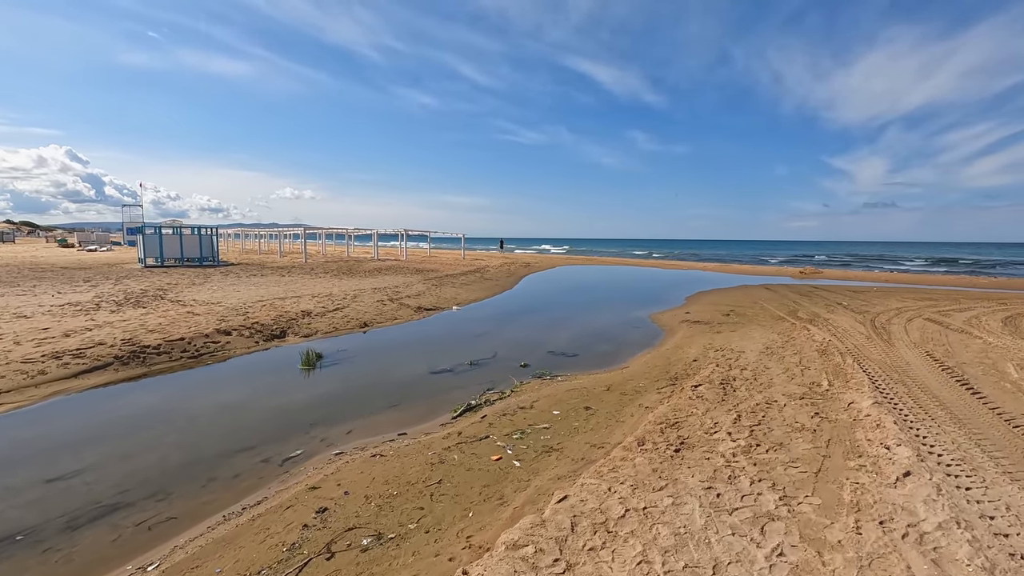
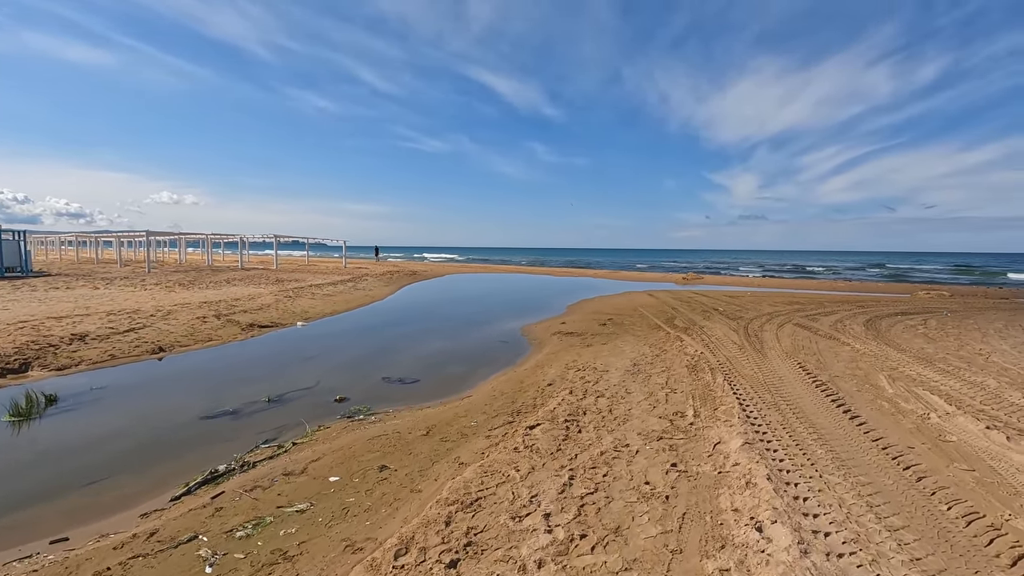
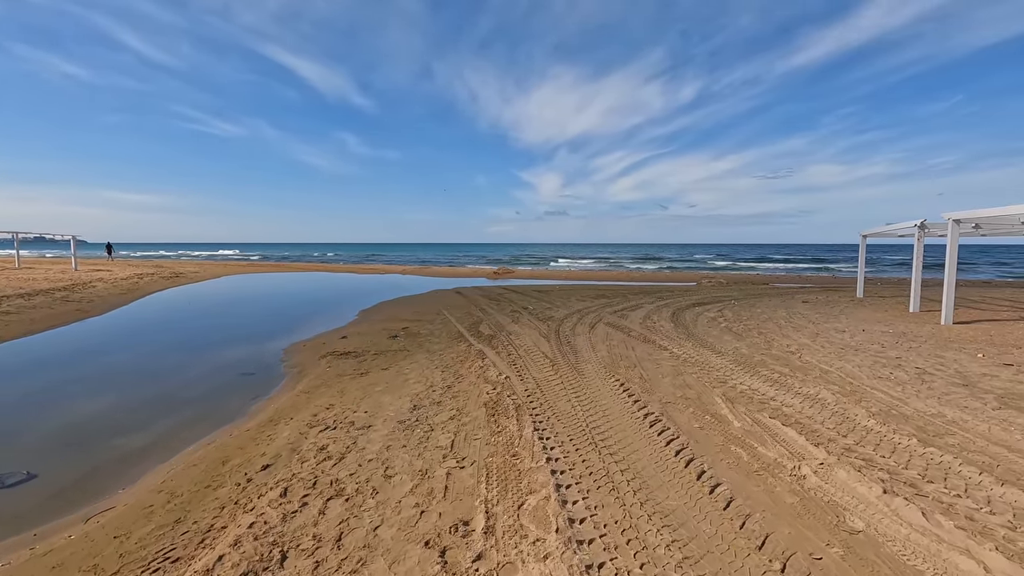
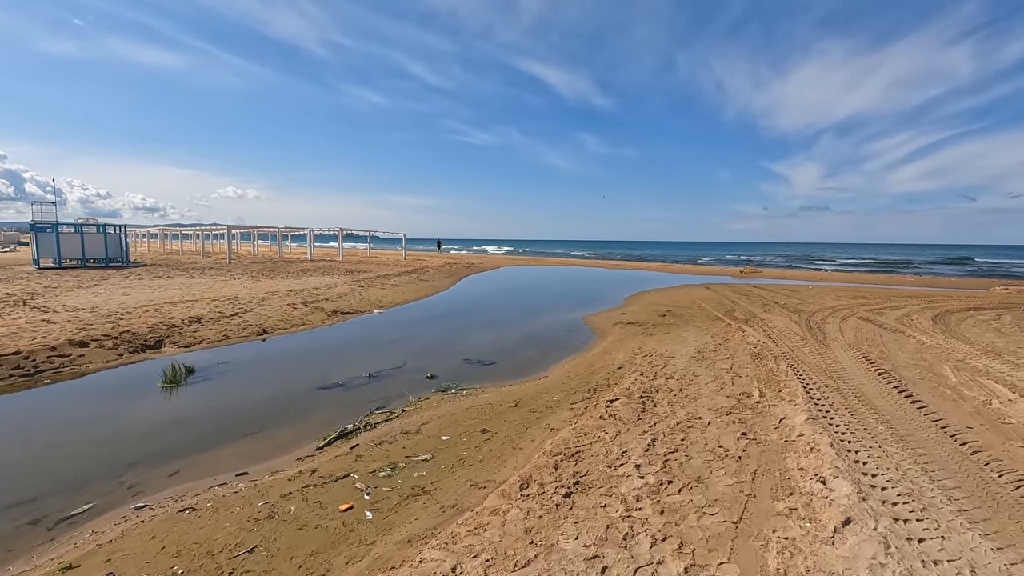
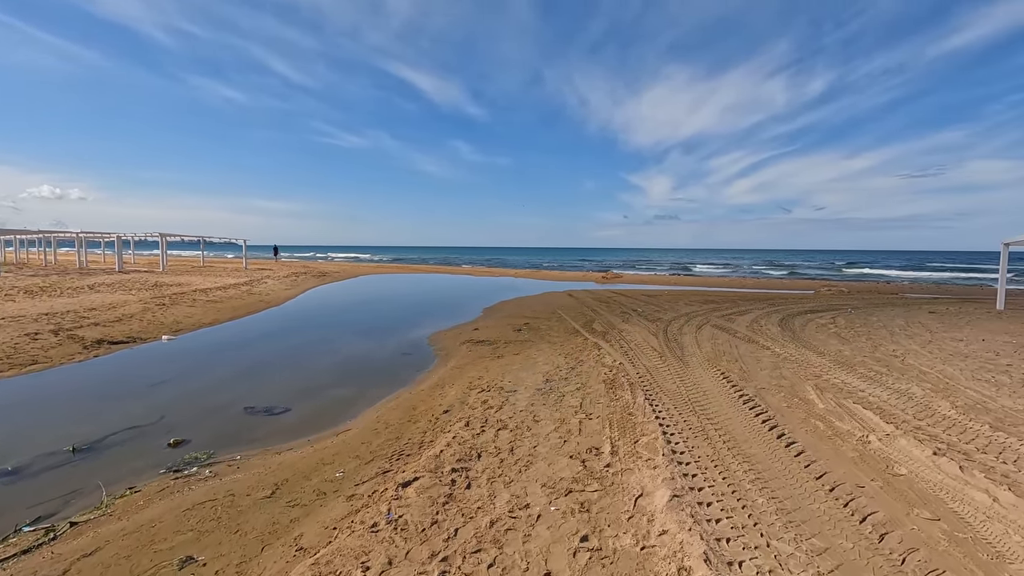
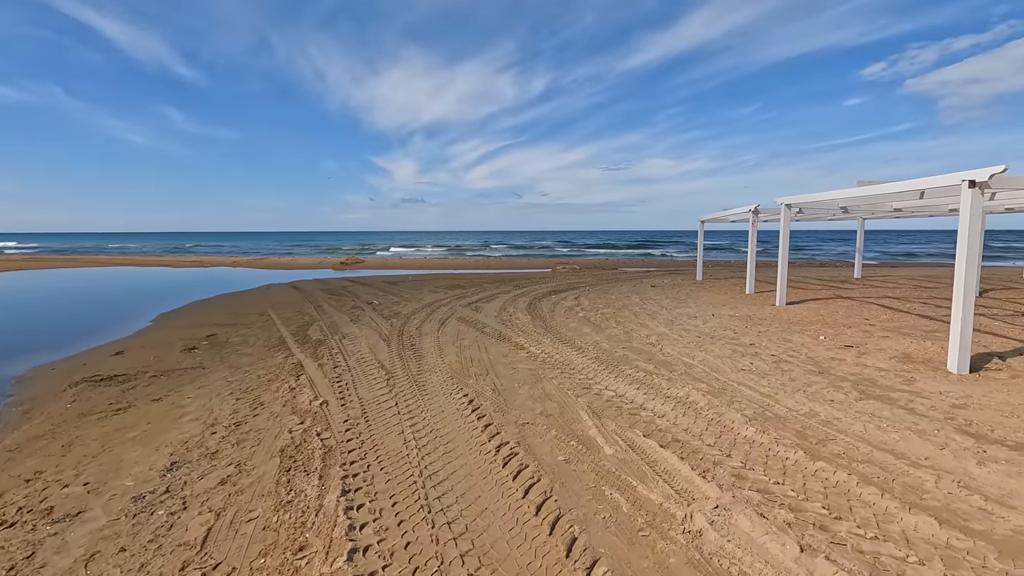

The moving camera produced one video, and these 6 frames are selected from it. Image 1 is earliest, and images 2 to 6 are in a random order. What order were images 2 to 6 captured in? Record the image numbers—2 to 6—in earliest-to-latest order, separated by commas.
4, 2, 5, 3, 6
